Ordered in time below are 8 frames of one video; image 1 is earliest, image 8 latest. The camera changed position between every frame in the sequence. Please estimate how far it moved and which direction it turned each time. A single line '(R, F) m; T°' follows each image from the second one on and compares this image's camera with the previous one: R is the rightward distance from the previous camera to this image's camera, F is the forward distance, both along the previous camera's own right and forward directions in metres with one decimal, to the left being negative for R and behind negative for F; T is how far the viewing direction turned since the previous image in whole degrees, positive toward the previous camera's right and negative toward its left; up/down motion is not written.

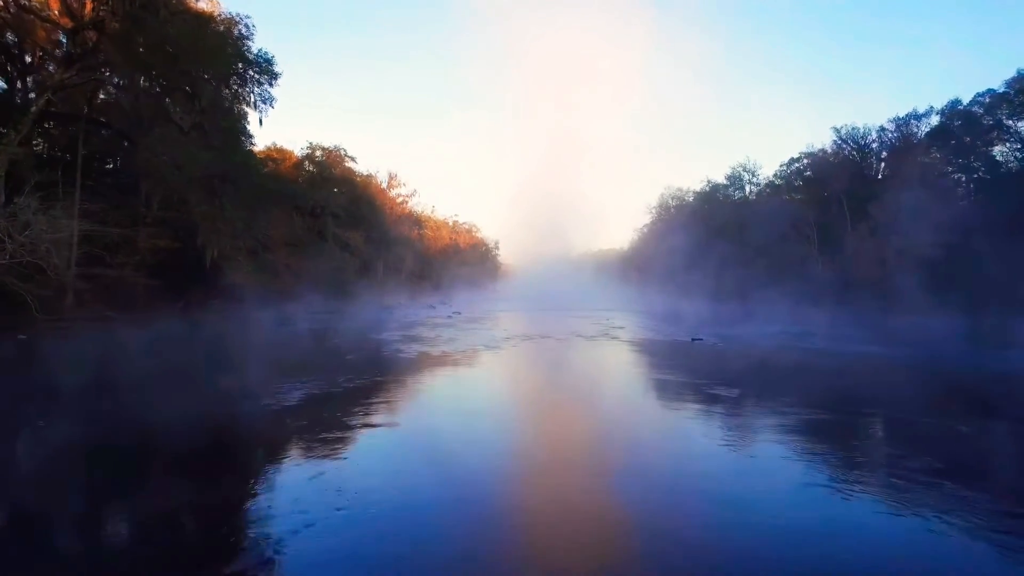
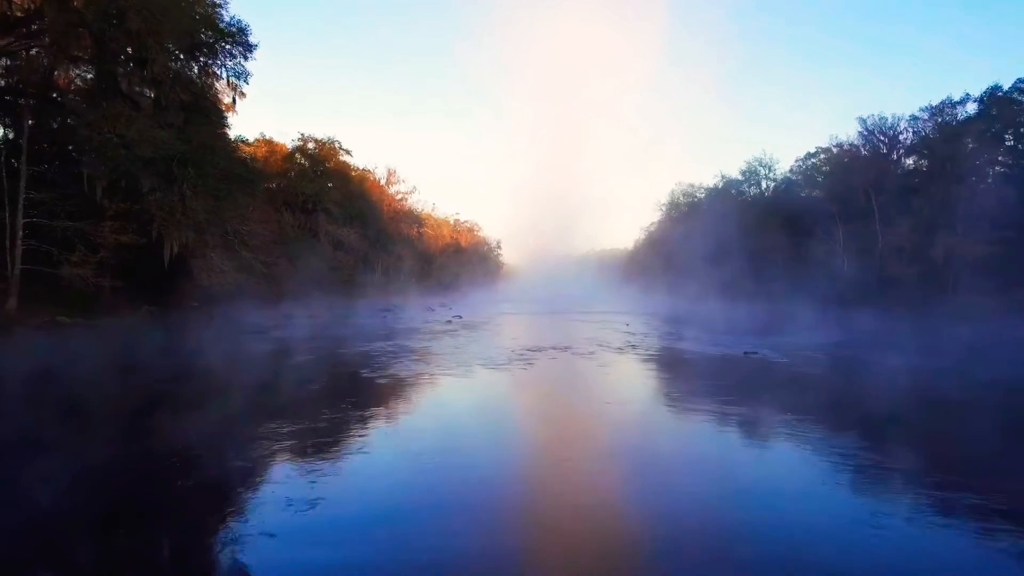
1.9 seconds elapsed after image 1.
(-0.2, +3.2) m; 0°
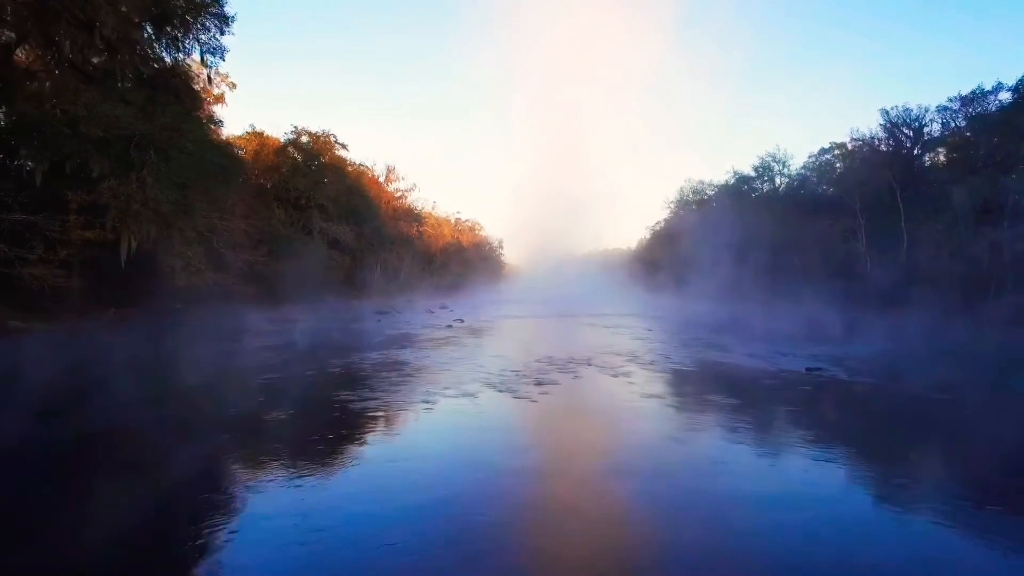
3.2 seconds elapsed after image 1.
(-0.2, +2.5) m; 0°
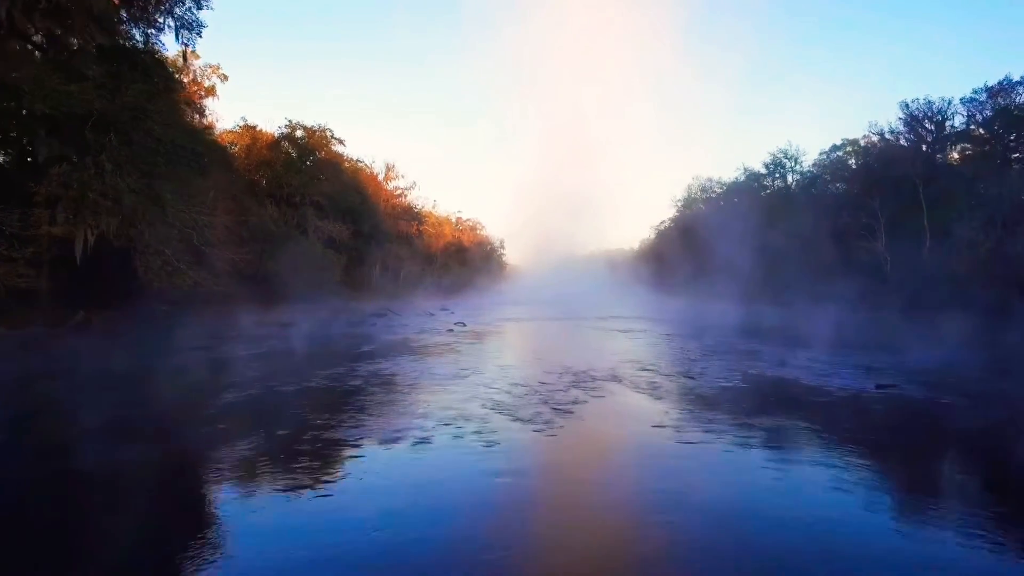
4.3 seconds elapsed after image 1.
(-0.2, +2.0) m; 0°
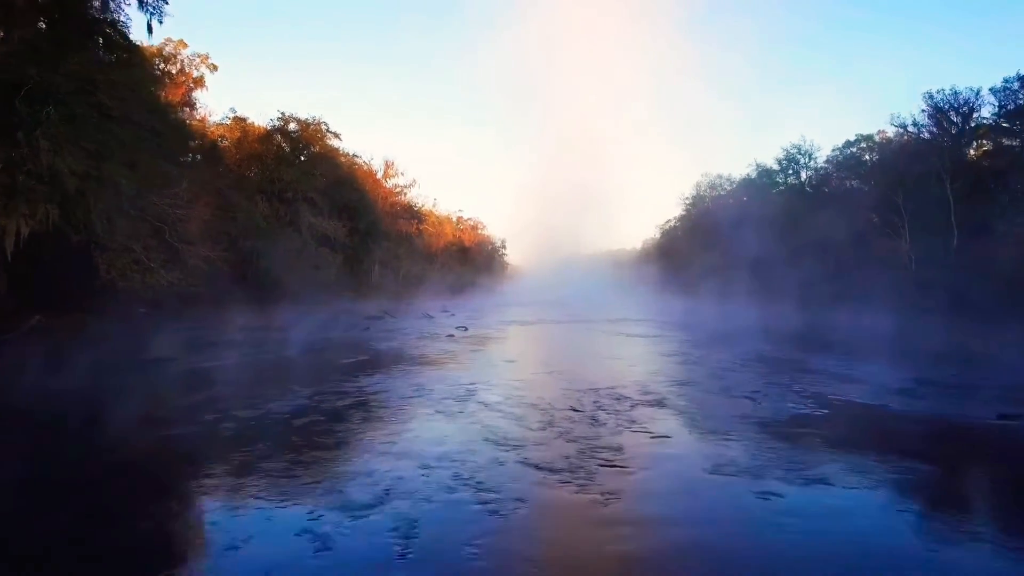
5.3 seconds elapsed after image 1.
(-0.2, +2.2) m; 0°
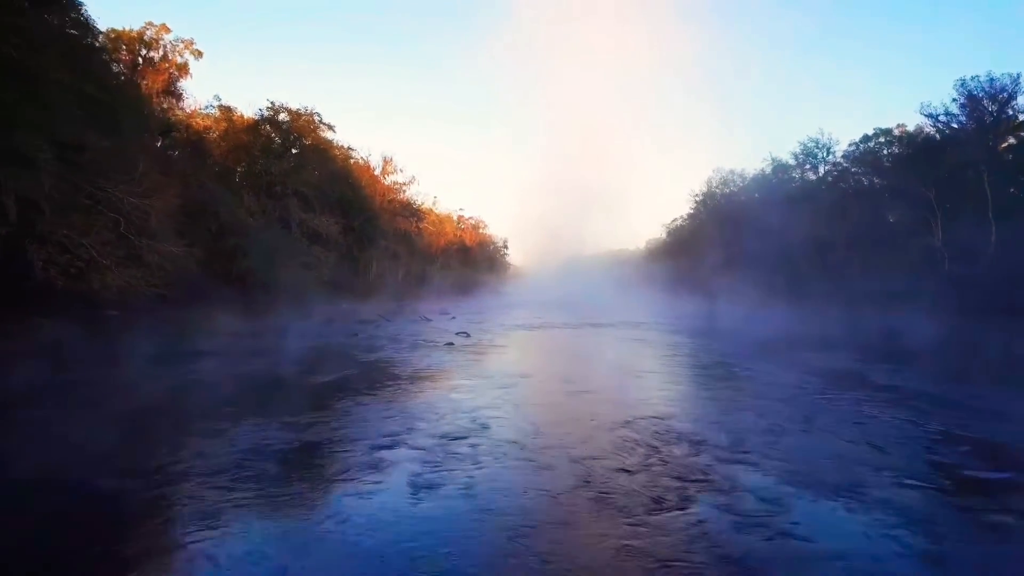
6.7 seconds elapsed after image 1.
(-0.2, +2.7) m; 0°
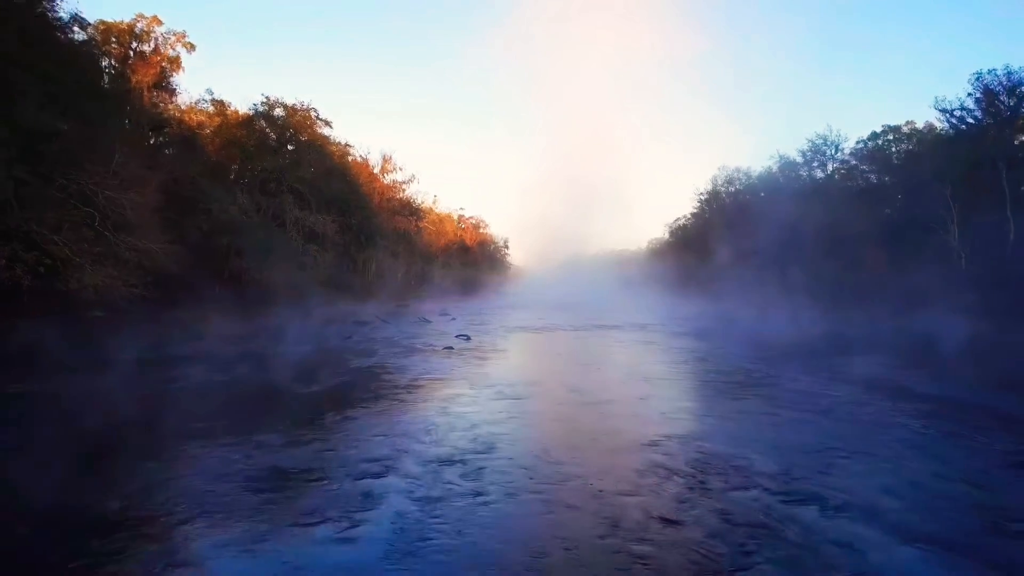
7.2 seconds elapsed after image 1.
(-0.1, +1.2) m; 0°
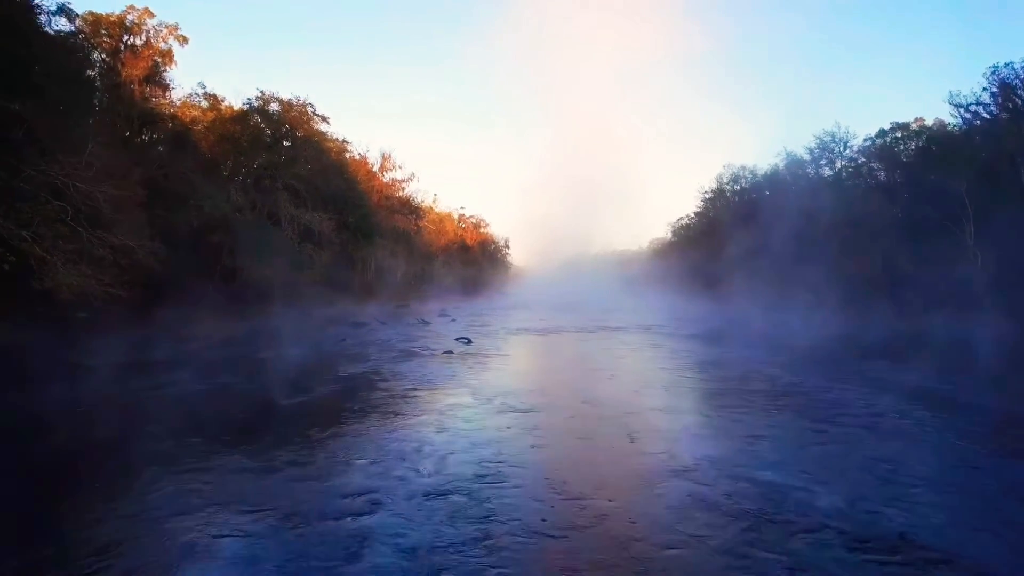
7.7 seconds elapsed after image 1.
(-0.1, +1.1) m; 0°
